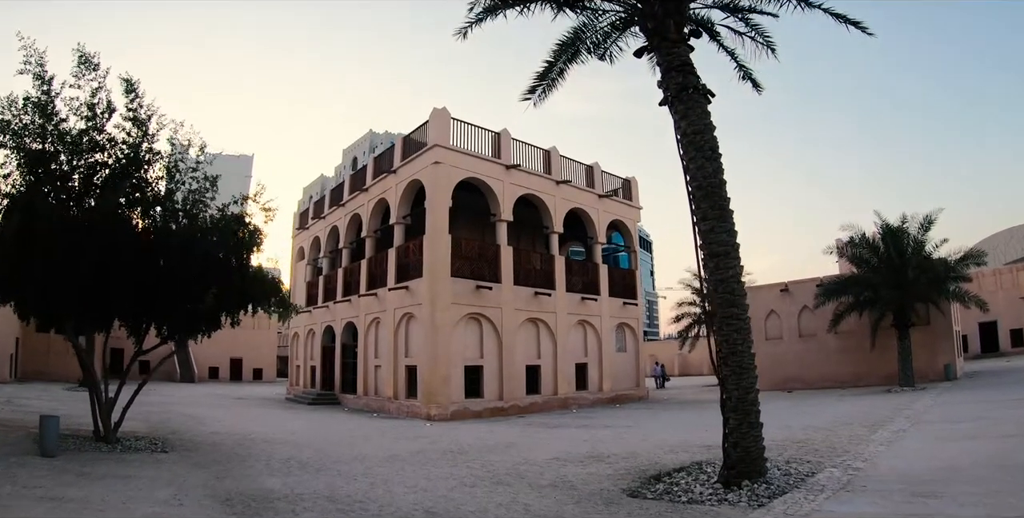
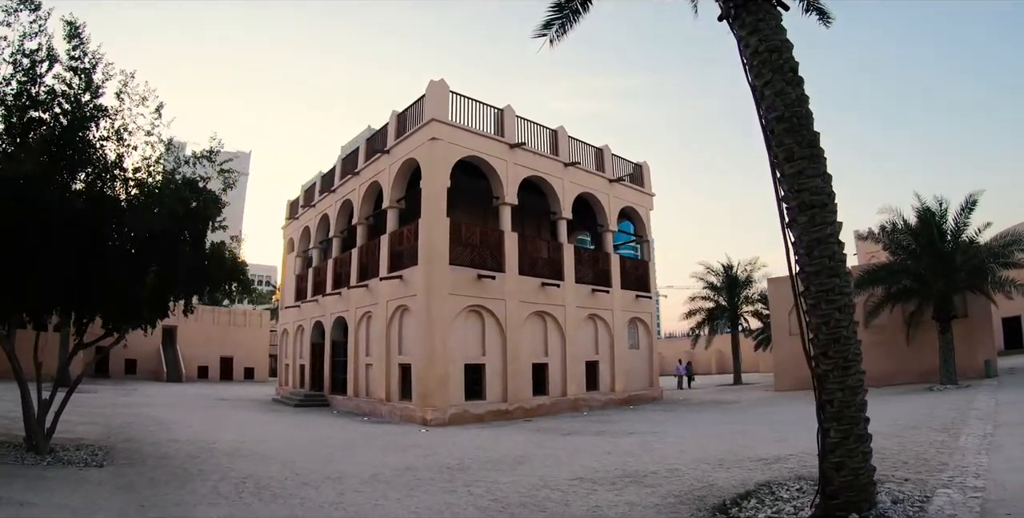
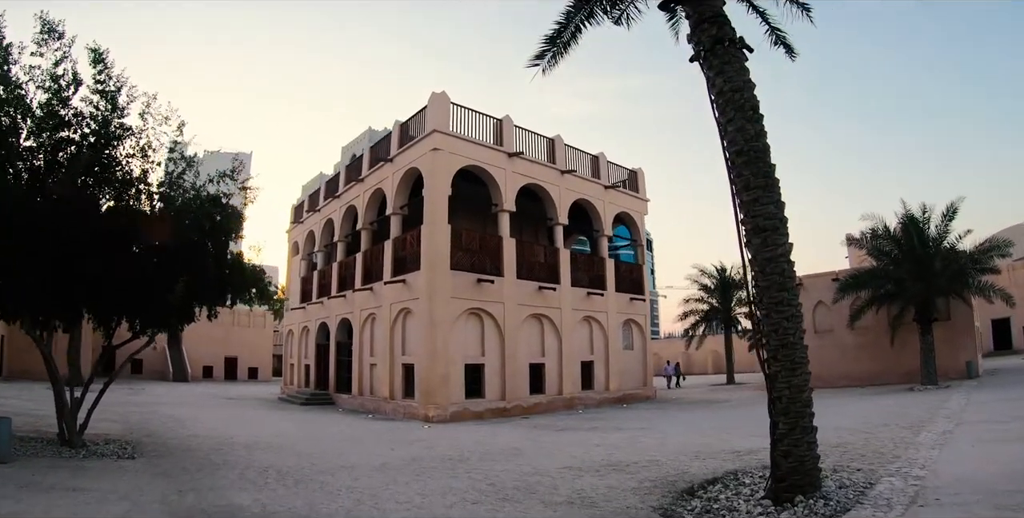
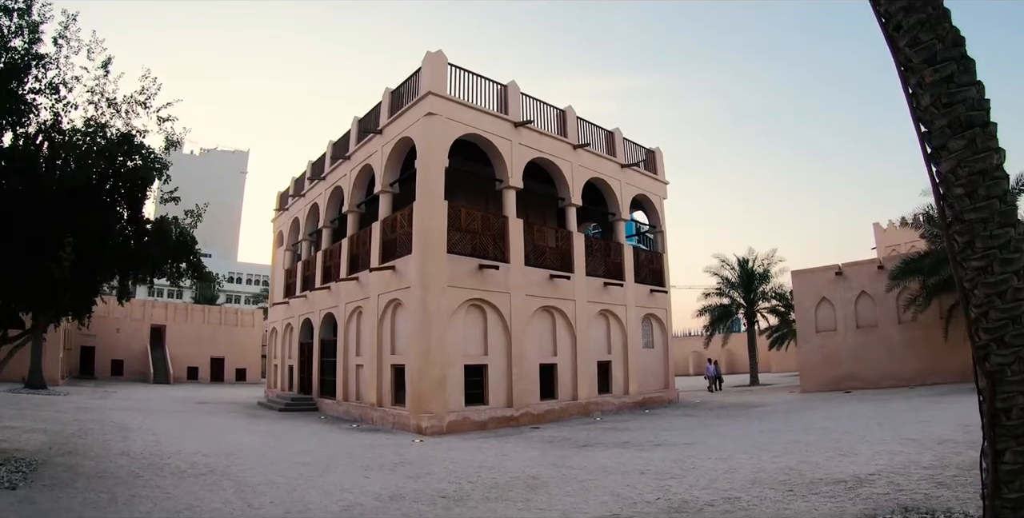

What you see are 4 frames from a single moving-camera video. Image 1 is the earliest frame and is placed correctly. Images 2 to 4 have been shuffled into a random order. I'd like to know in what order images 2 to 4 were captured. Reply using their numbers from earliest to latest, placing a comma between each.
3, 2, 4
